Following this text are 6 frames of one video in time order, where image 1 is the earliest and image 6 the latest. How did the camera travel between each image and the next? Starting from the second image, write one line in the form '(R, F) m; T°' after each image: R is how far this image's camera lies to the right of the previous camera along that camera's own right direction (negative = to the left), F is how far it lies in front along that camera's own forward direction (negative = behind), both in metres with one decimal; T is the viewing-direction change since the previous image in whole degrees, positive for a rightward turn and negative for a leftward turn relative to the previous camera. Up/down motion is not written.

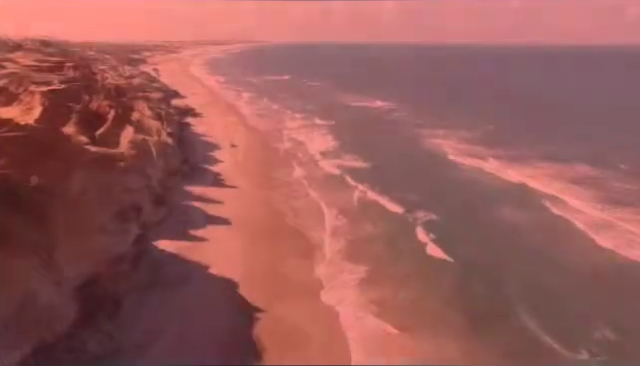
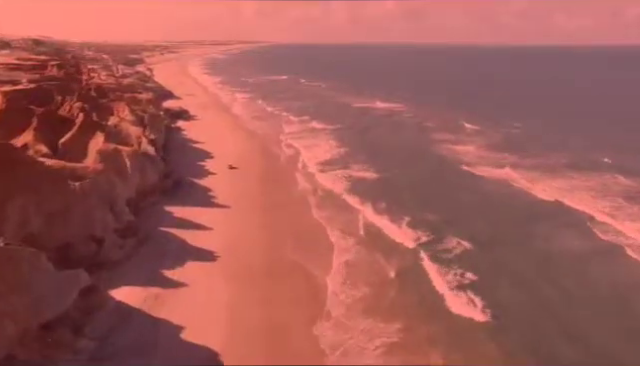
(-0.2, +4.7) m; 0°
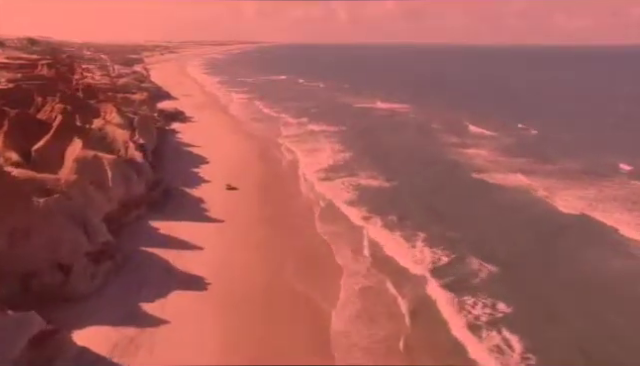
(-0.2, +2.6) m; 0°
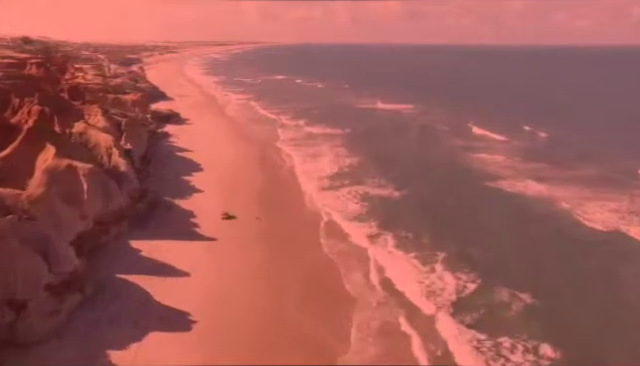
(-0.1, +2.6) m; 0°
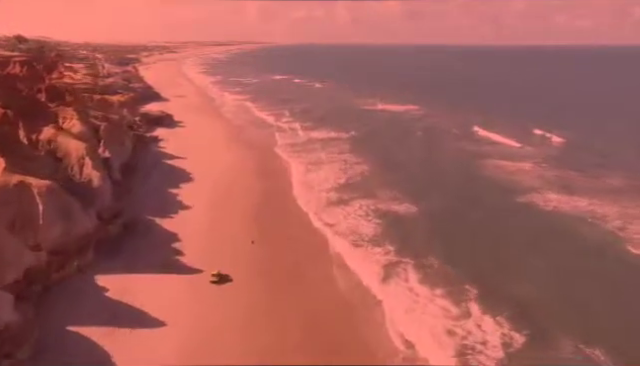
(-0.2, +3.4) m; 0°
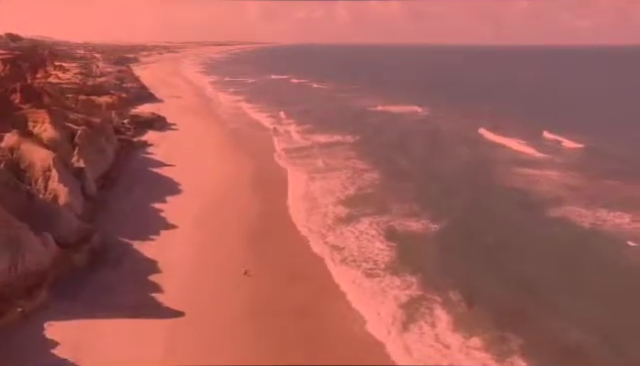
(-0.2, +3.0) m; 0°
